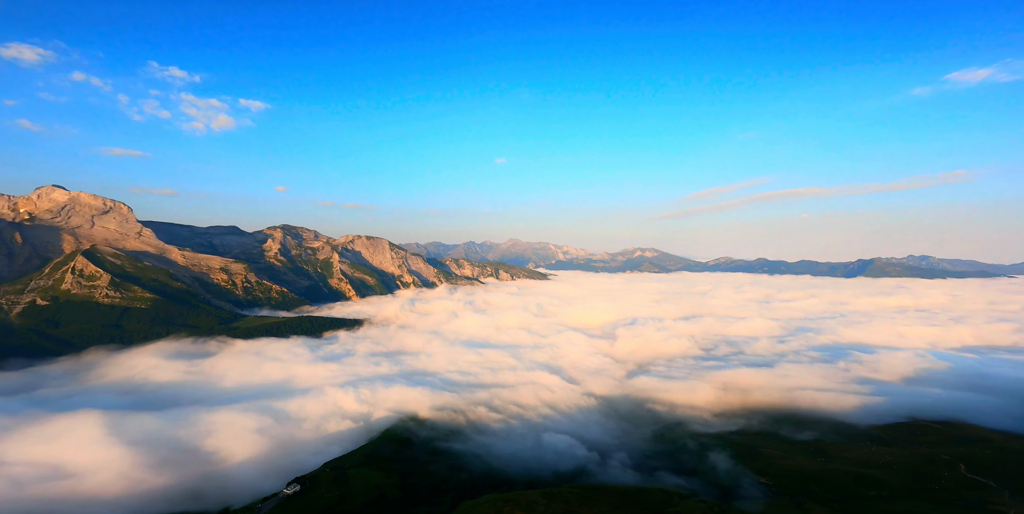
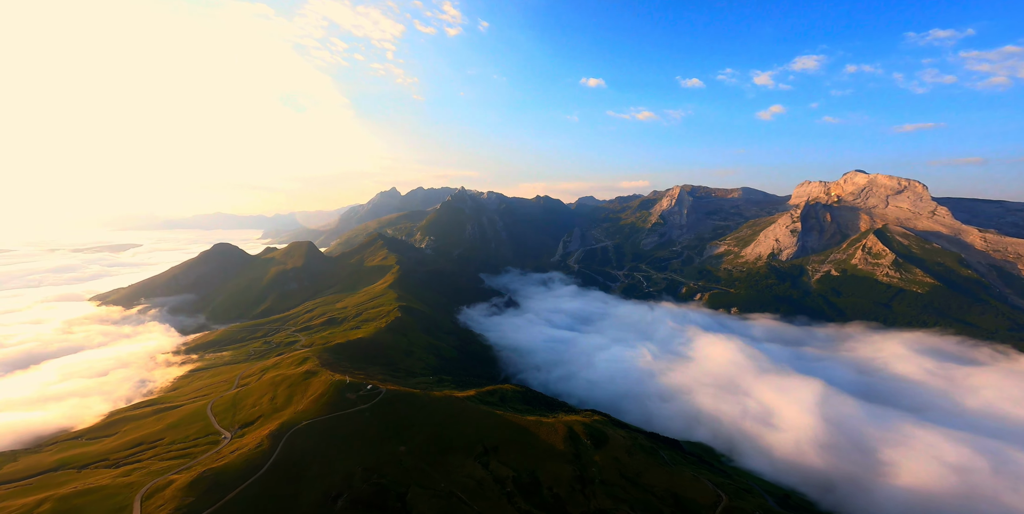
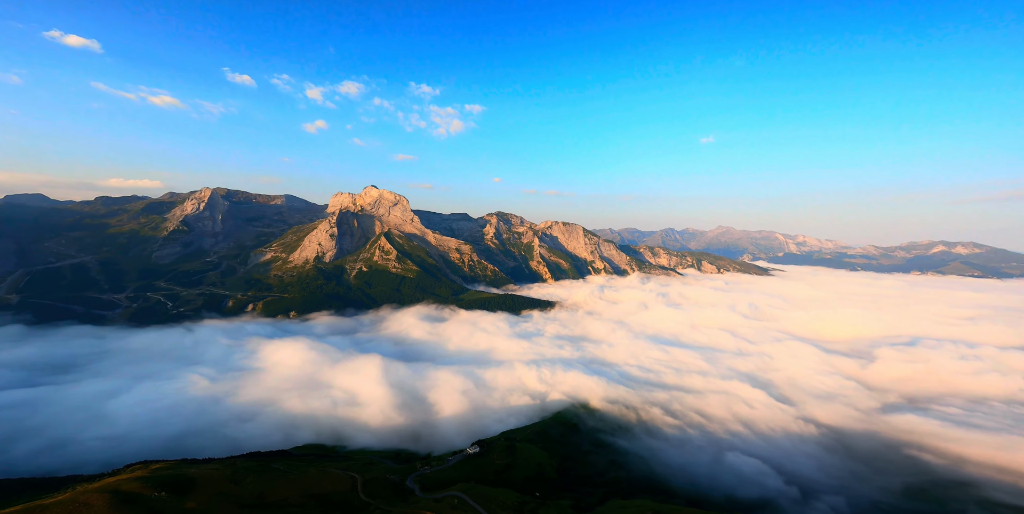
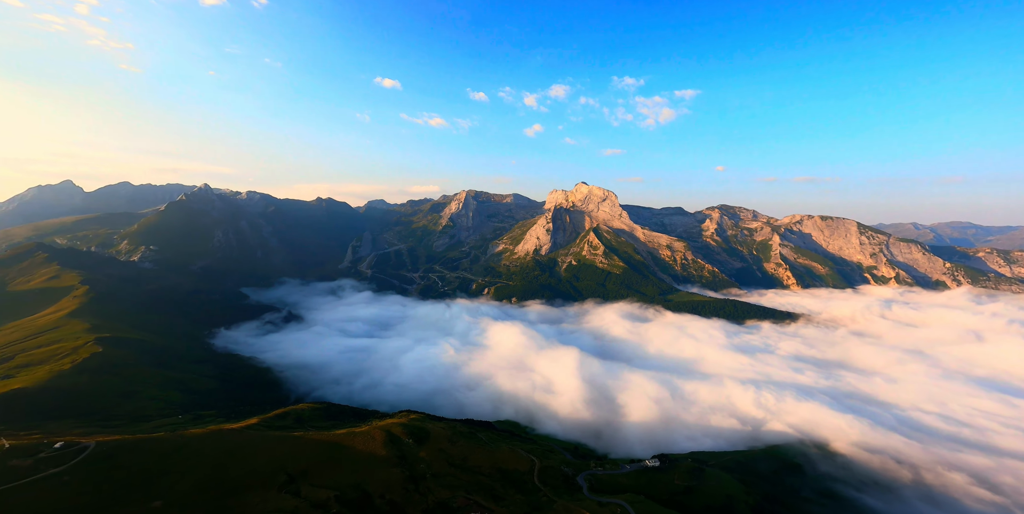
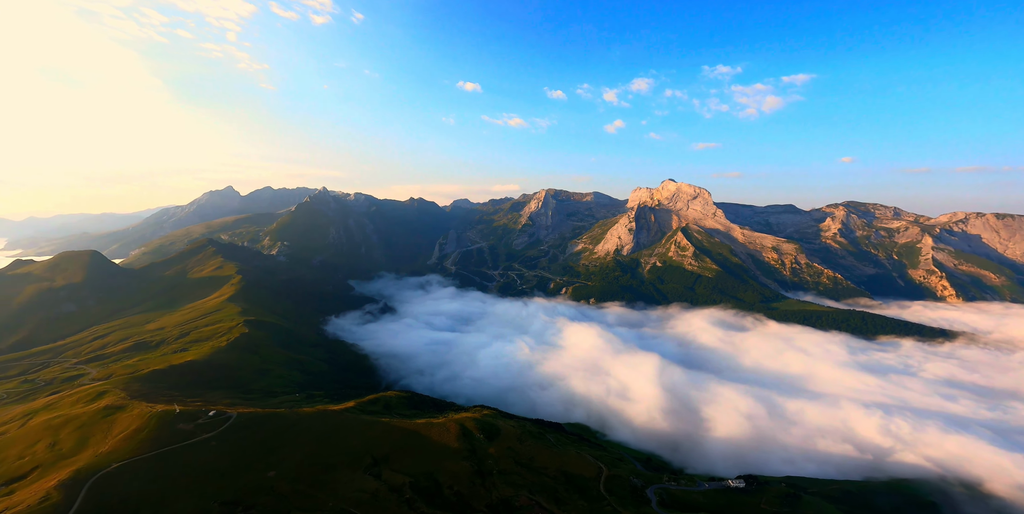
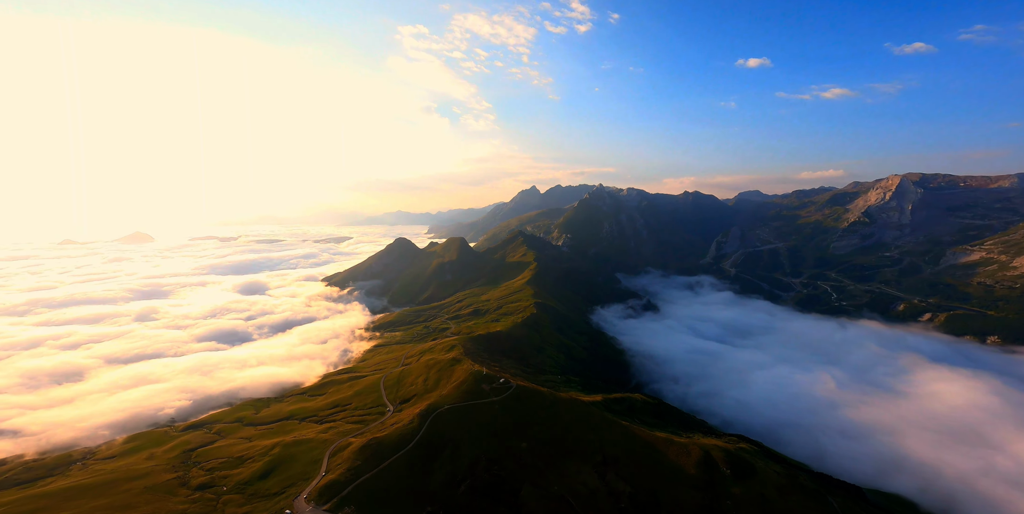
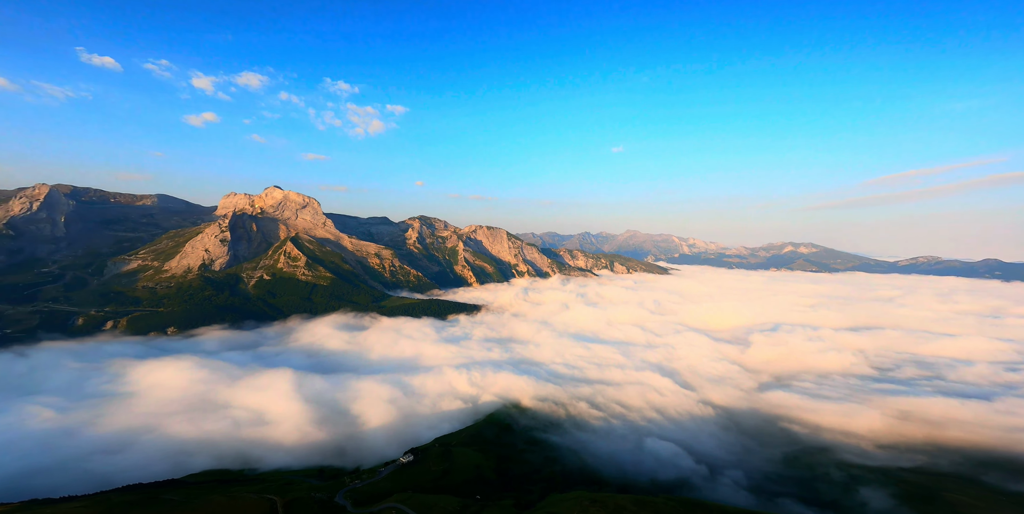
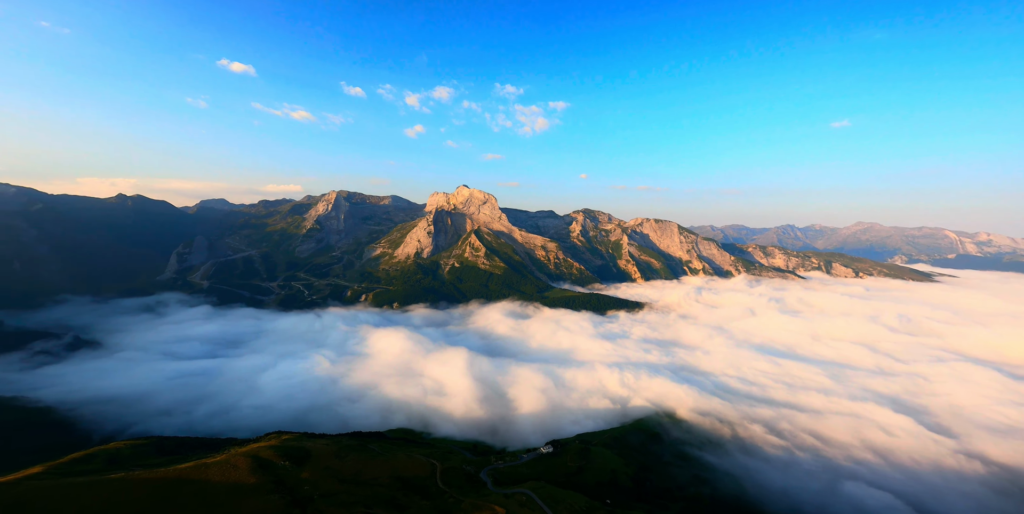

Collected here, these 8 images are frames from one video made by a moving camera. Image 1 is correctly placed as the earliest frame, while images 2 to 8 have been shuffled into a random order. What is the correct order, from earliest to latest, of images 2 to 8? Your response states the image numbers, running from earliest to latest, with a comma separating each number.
7, 3, 8, 4, 5, 2, 6
